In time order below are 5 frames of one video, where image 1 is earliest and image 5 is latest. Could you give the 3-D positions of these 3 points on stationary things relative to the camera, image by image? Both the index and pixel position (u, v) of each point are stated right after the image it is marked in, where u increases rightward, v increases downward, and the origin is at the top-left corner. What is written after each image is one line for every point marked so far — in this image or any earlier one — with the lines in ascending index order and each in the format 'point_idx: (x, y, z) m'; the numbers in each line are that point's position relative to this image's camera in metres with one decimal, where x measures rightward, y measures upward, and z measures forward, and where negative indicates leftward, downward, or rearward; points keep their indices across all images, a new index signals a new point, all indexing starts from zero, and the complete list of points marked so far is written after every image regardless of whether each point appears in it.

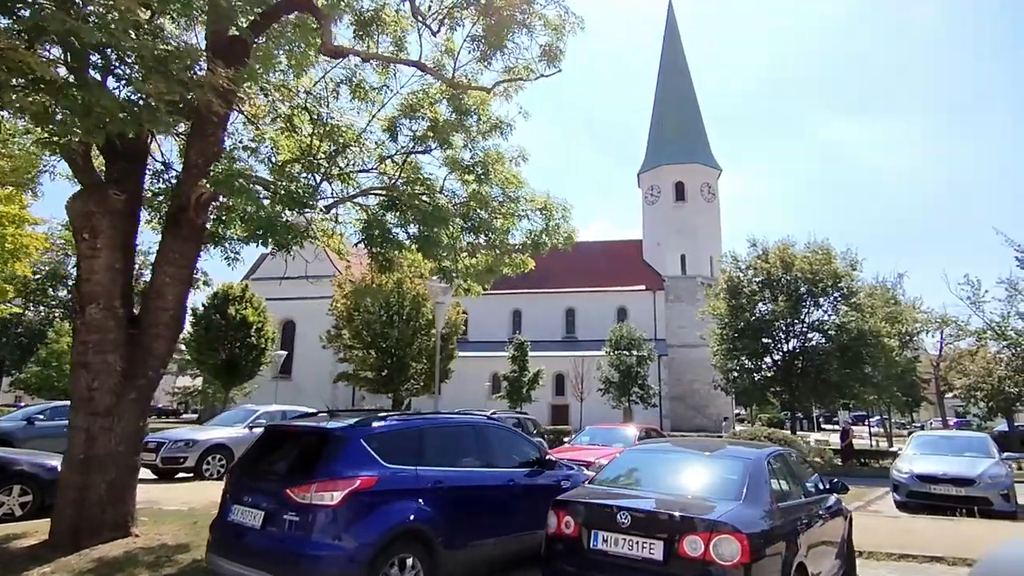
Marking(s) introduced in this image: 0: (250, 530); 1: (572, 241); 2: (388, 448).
0: (-2.4, -2.2, +5.3) m
1: (+1.0, +0.9, +10.2) m
2: (-1.2, -1.6, +5.8) m
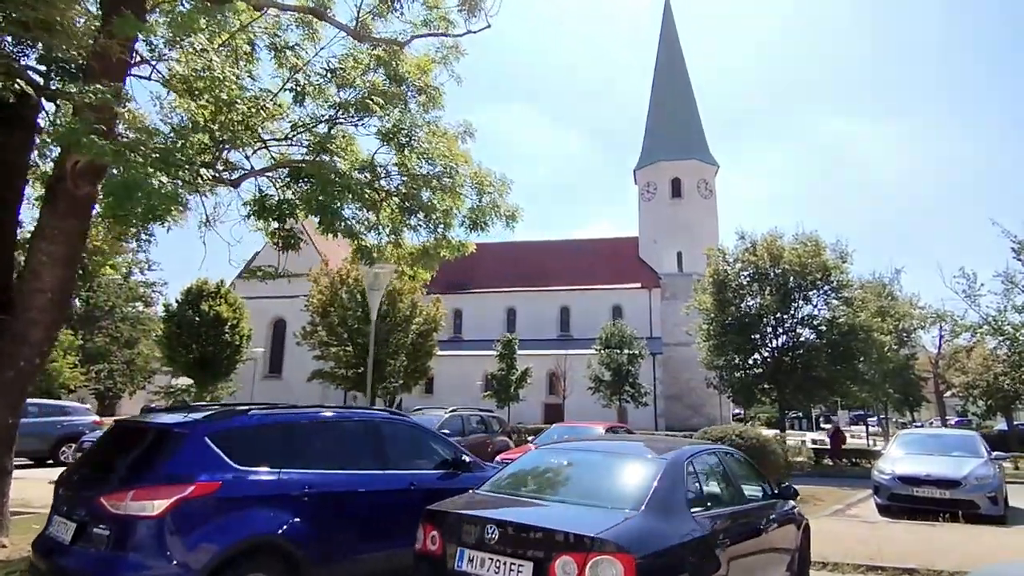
0: (-3.4, -1.9, +4.4) m
1: (0.0, +1.1, +9.4) m
2: (-2.2, -1.3, +4.9) m
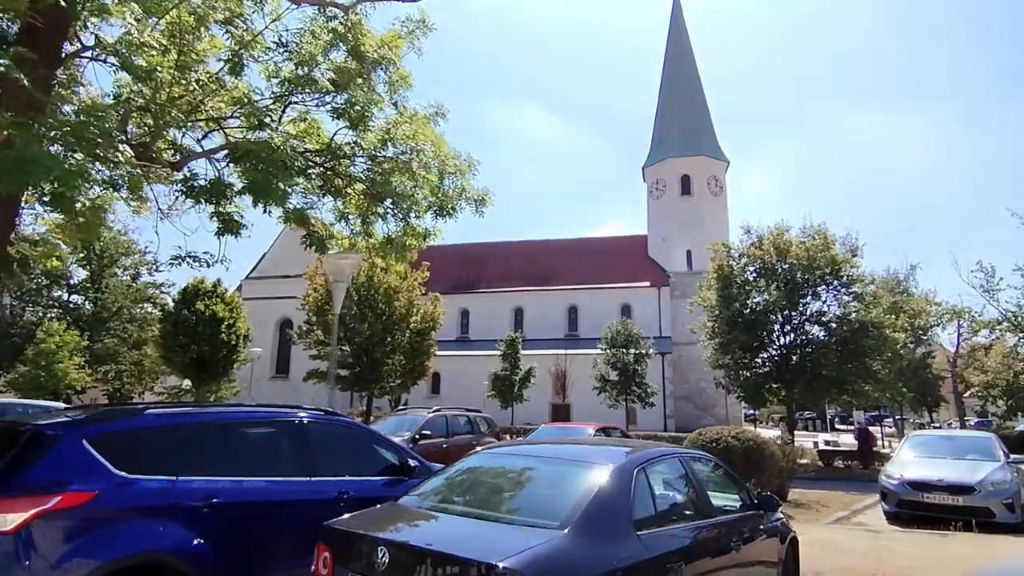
0: (-3.9, -1.8, +3.8) m
1: (-0.4, +1.3, +8.7) m
2: (-2.7, -1.2, +4.3) m
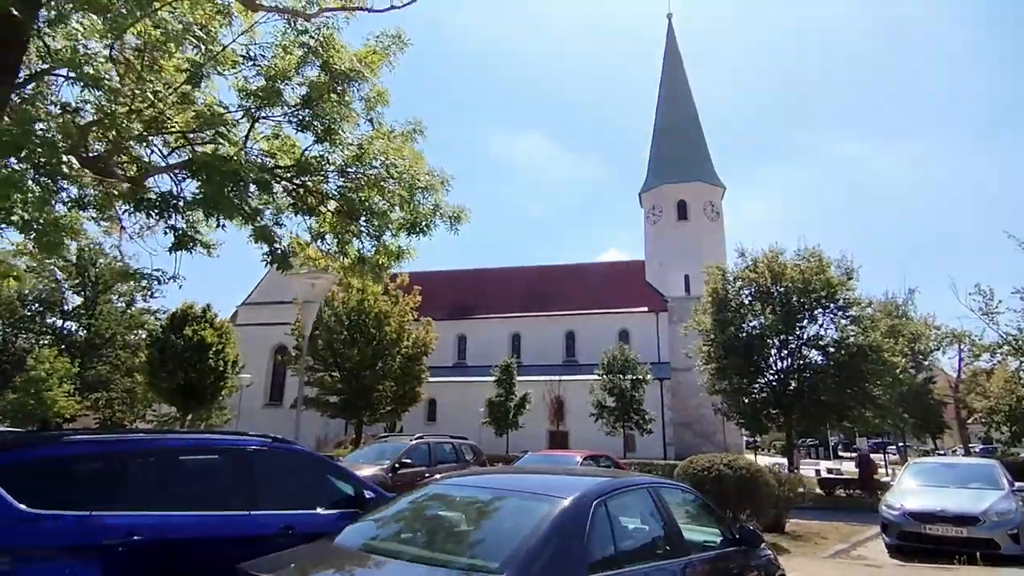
0: (-4.2, -1.9, +3.4) m
1: (-0.7, +1.0, +8.4) m
2: (-3.1, -1.3, +3.9) m
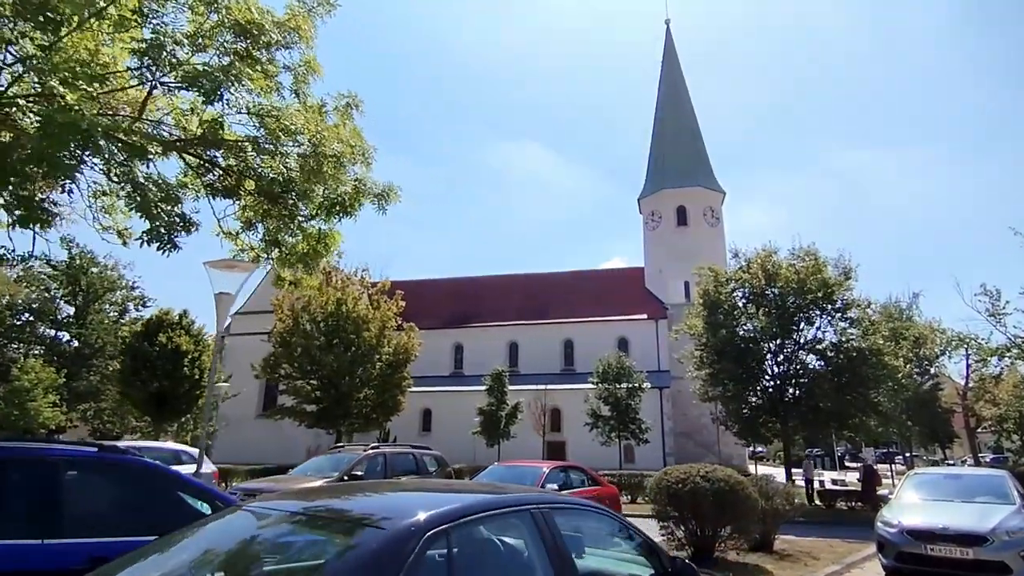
0: (-5.1, -1.7, +2.4) m
1: (-1.6, +1.1, +7.4) m
2: (-3.9, -1.1, +2.9) m
